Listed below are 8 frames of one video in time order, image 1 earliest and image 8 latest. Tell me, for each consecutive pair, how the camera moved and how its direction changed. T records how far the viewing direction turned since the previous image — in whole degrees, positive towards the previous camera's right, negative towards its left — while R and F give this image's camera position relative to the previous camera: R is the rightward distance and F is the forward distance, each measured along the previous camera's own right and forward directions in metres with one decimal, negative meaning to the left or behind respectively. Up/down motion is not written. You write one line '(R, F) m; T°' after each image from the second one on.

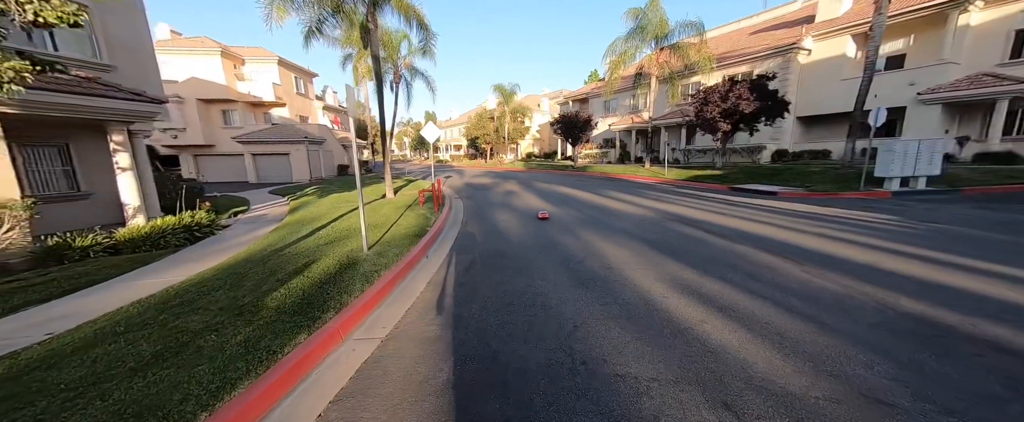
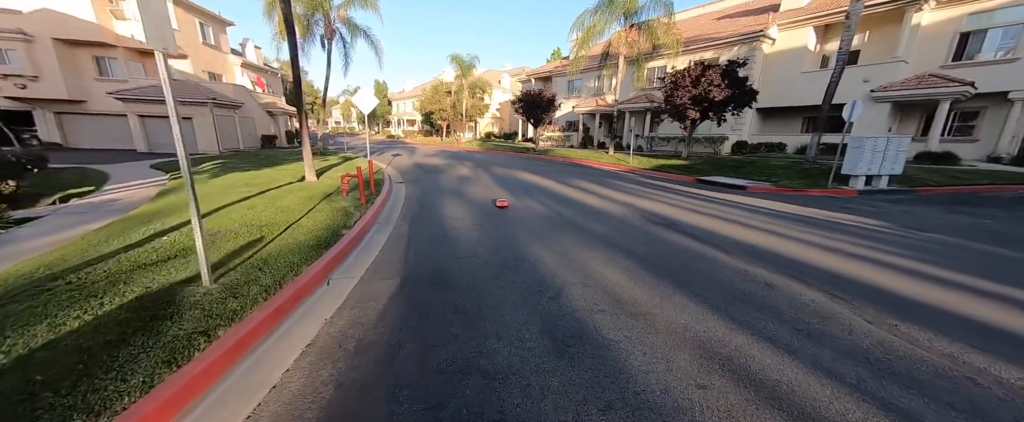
(+0.1, +1.5) m; +7°
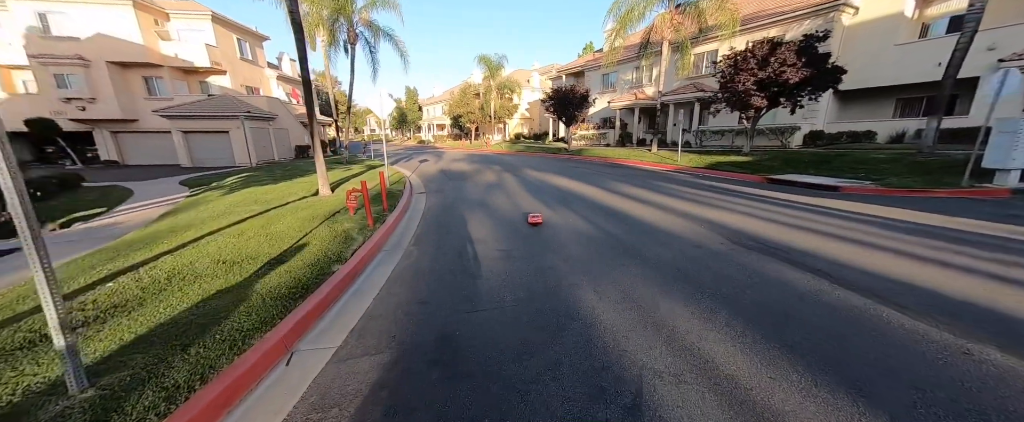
(-0.1, +1.2) m; -6°
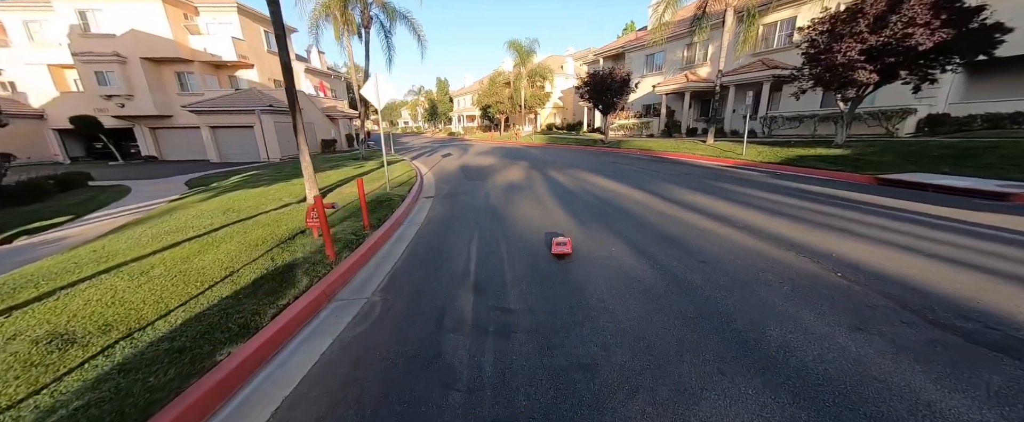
(+0.2, +1.6) m; -6°
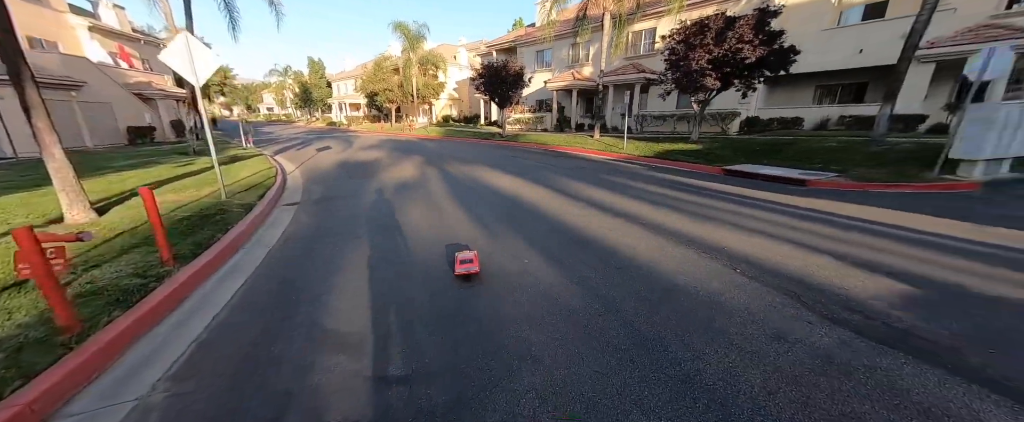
(+0.1, +0.8) m; +17°
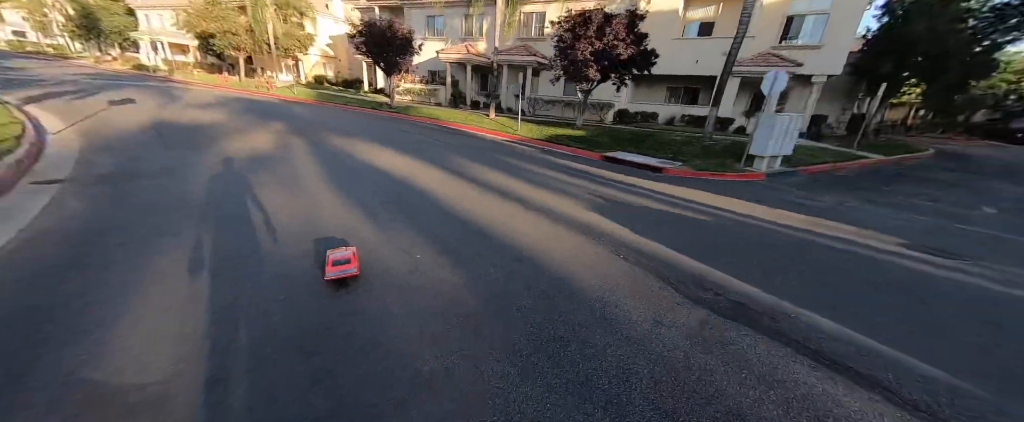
(0.0, +0.5) m; +18°
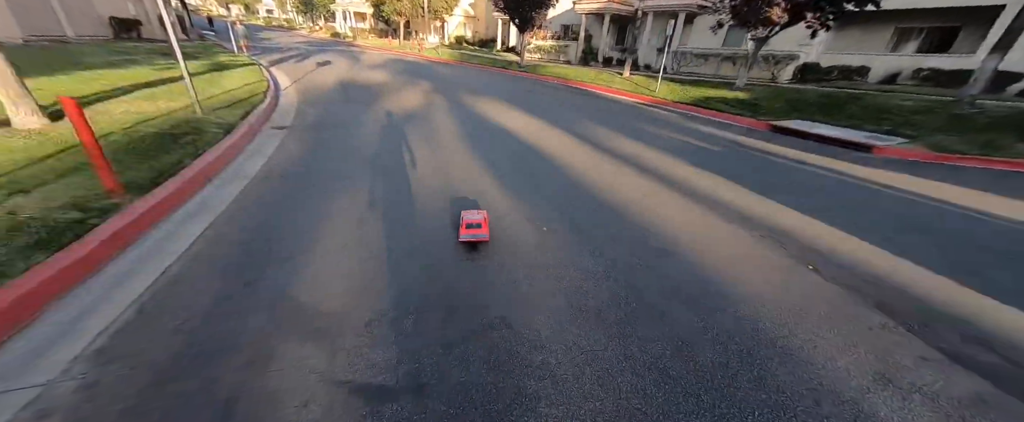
(-0.3, +0.4) m; -19°
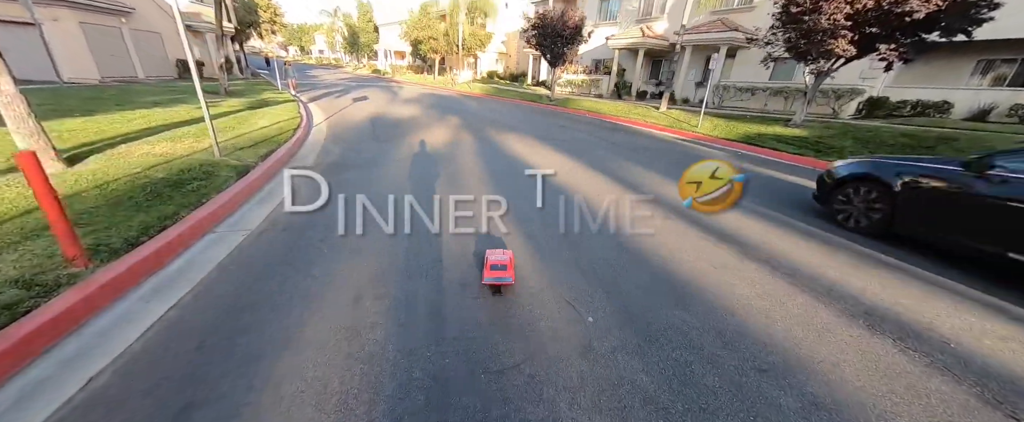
(-0.1, +1.1) m; -4°
